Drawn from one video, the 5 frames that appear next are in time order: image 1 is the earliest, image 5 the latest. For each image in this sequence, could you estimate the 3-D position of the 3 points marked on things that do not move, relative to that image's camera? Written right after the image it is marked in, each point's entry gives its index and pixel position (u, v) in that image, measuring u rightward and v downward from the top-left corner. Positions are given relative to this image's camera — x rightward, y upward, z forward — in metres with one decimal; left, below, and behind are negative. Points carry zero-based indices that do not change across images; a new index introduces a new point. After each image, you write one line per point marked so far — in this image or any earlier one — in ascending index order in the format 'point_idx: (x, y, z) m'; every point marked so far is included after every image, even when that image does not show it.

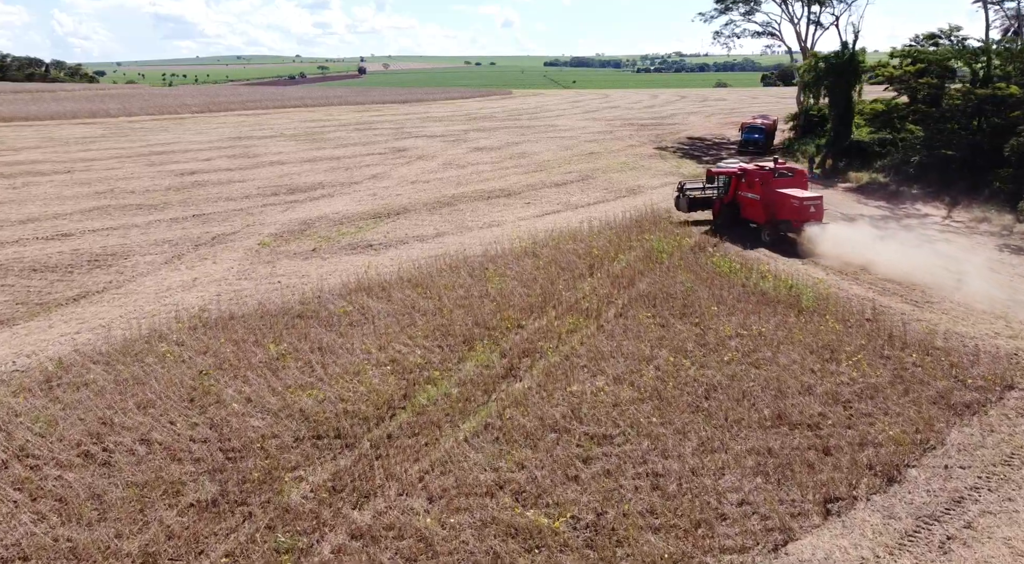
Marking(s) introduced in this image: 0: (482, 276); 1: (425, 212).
0: (-0.6, +0.1, +13.5) m
1: (-2.4, +1.9, +19.2) m
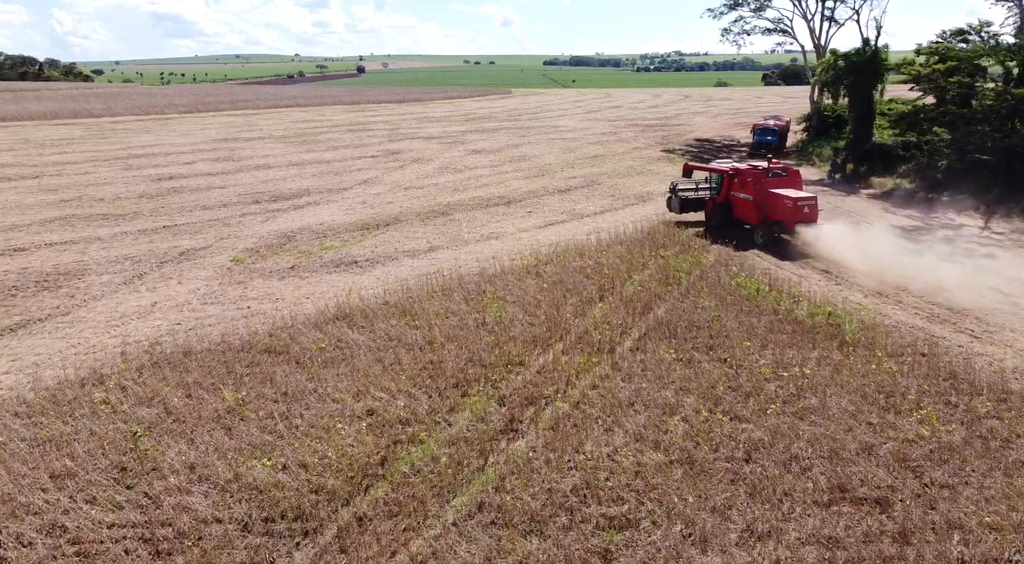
0: (-0.6, -0.3, +11.9) m
1: (-2.4, +1.5, +17.7) m
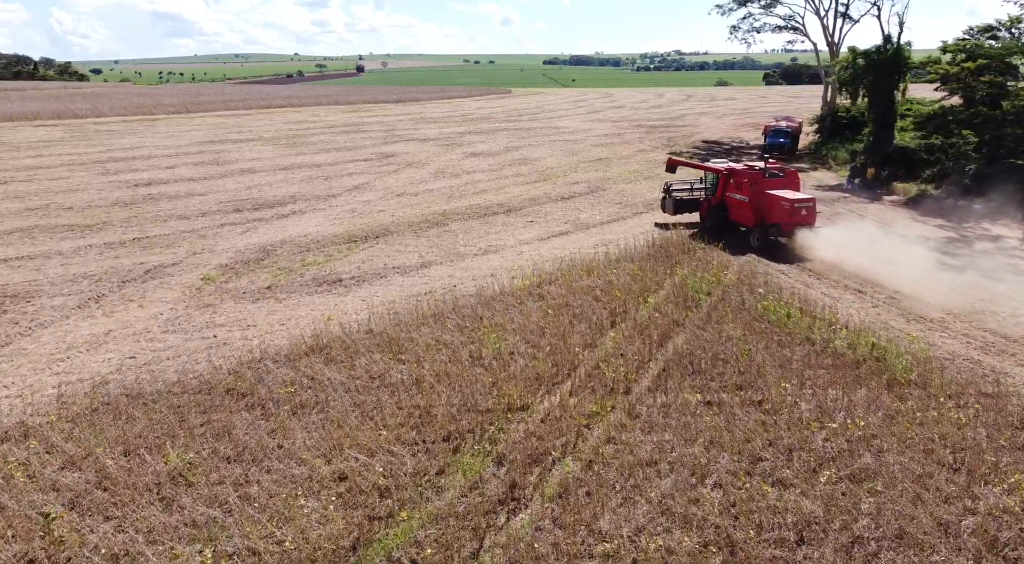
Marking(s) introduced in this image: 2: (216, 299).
0: (-0.6, -0.7, +10.6) m
1: (-2.4, +1.1, +16.3) m
2: (-5.2, -0.3, +12.2) m
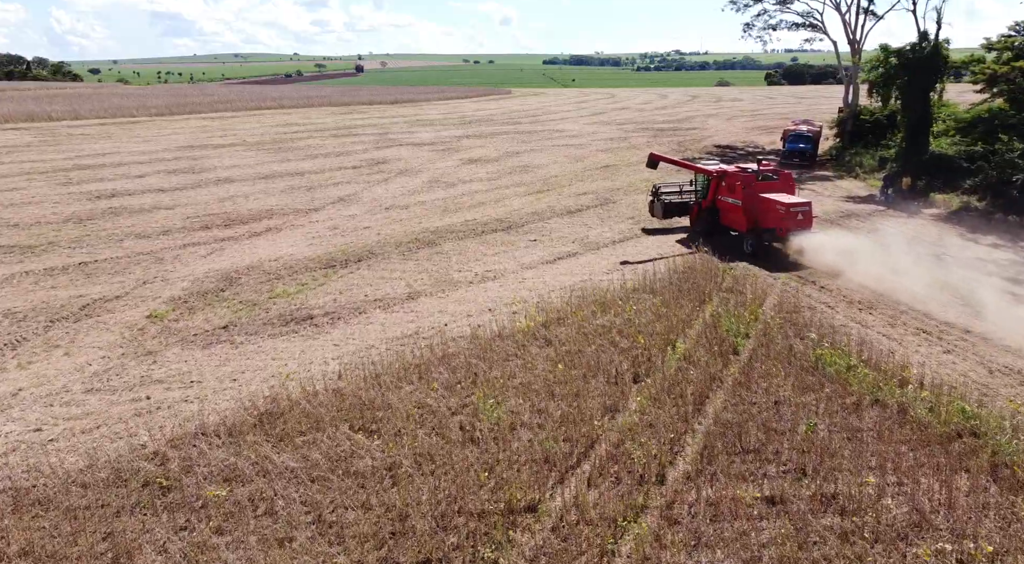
0: (-0.6, -1.3, +8.6) m
1: (-2.4, +0.5, +14.3) m
2: (-5.1, -0.9, +10.2) m
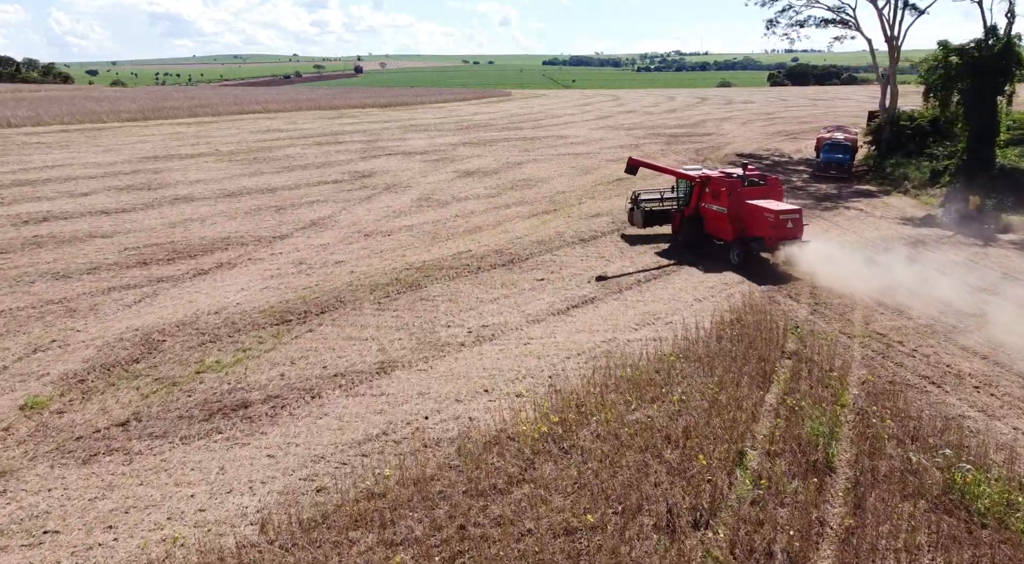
0: (-0.5, -2.2, +5.7) m
1: (-2.3, -0.4, +11.4) m
2: (-5.1, -1.8, +7.3) m
